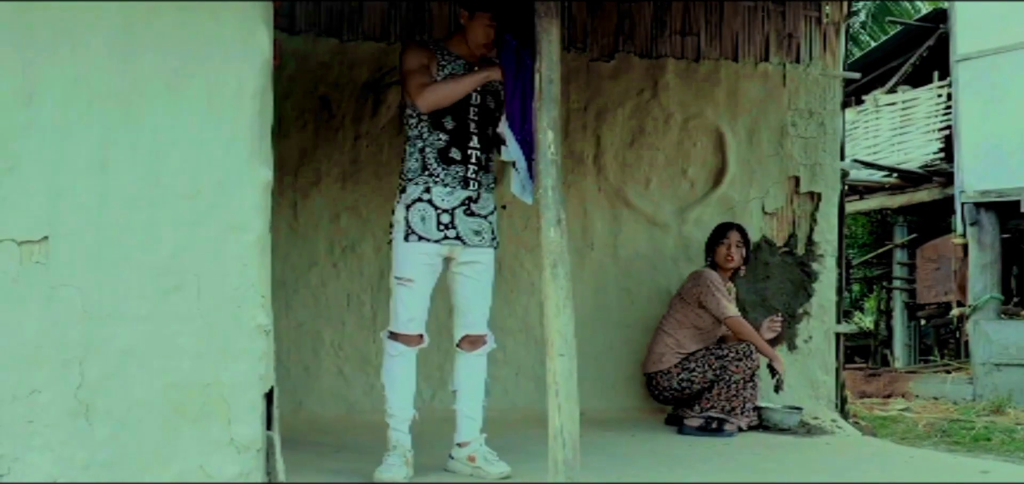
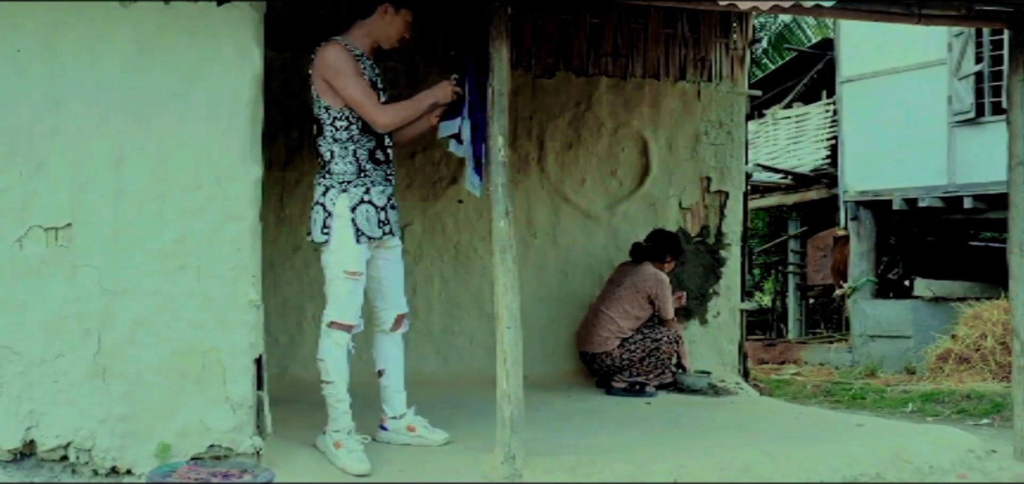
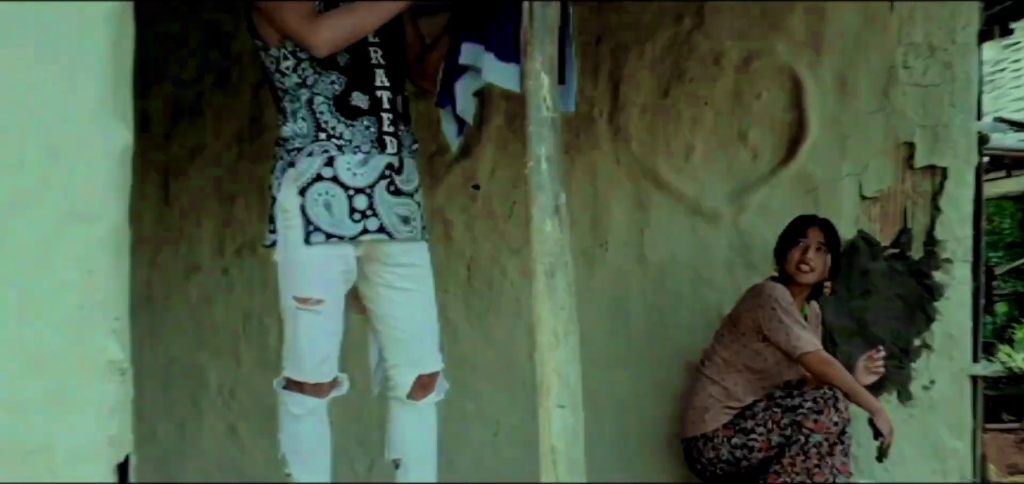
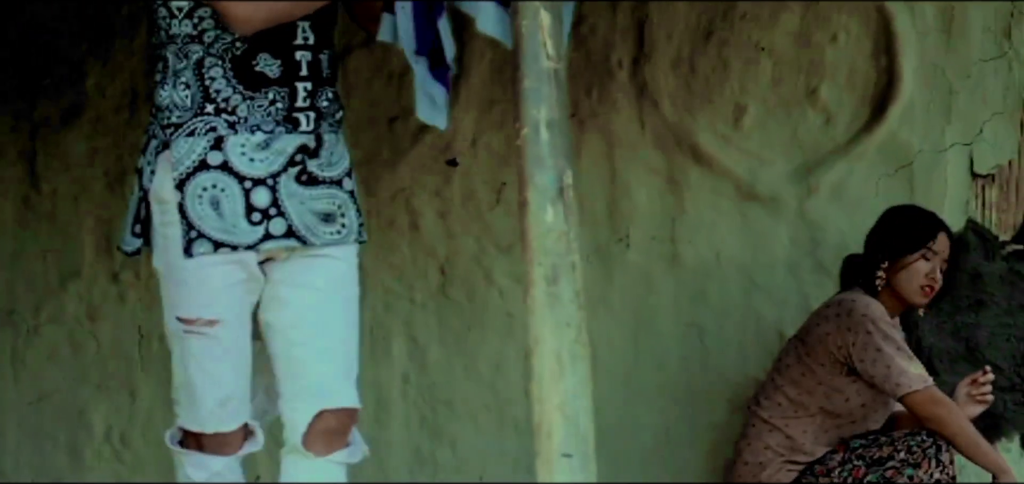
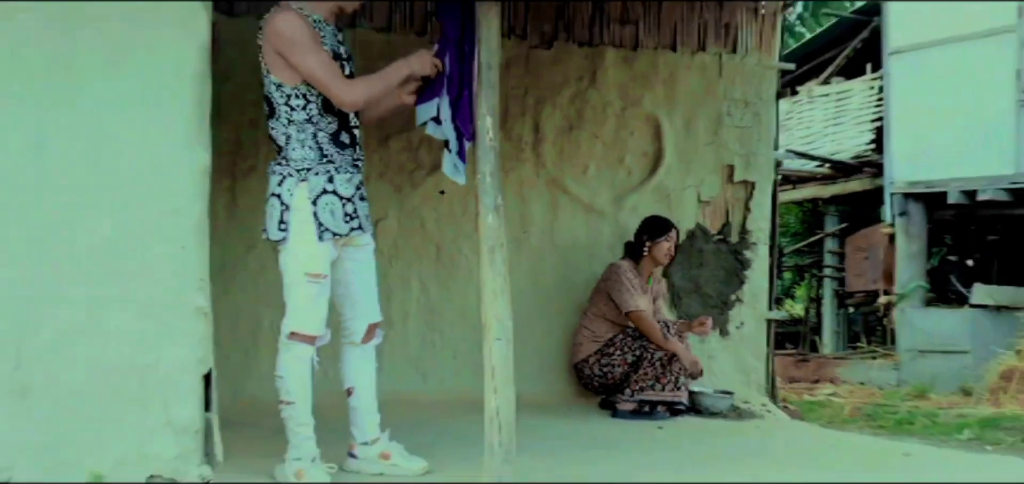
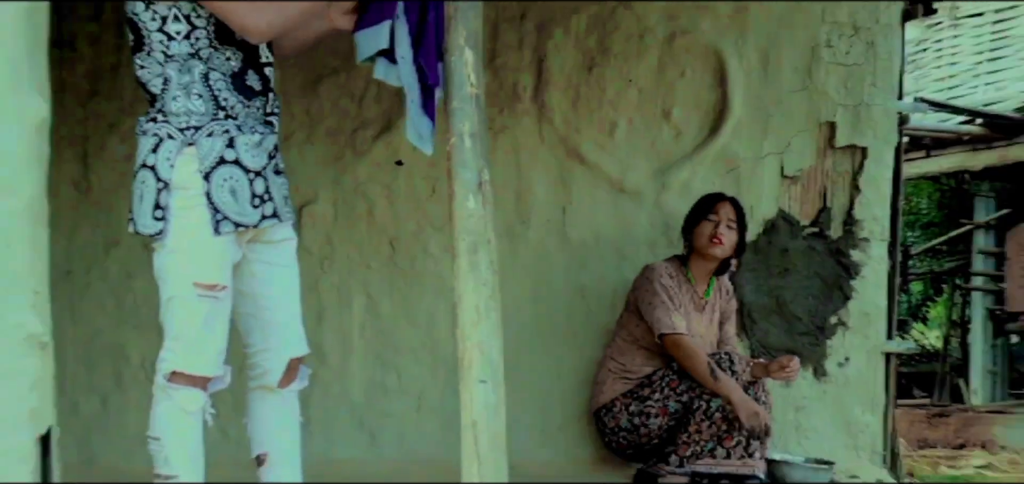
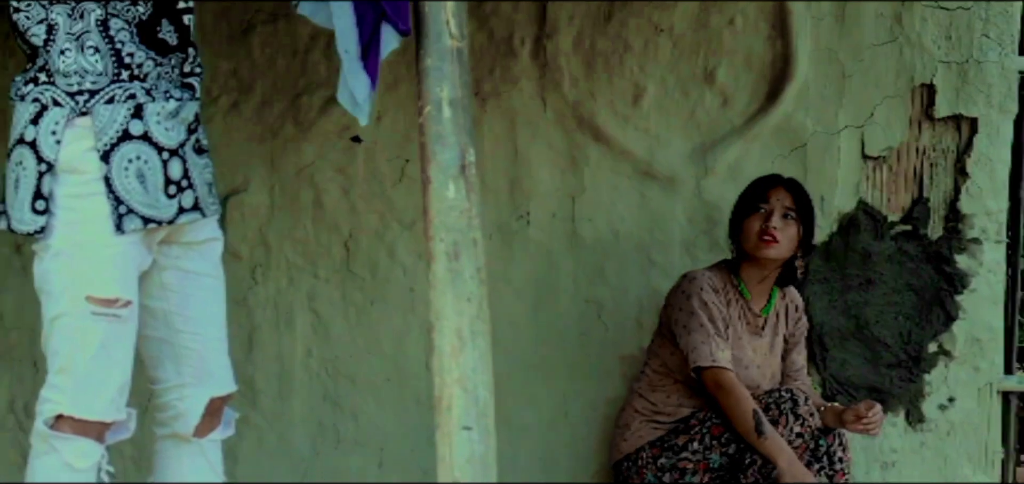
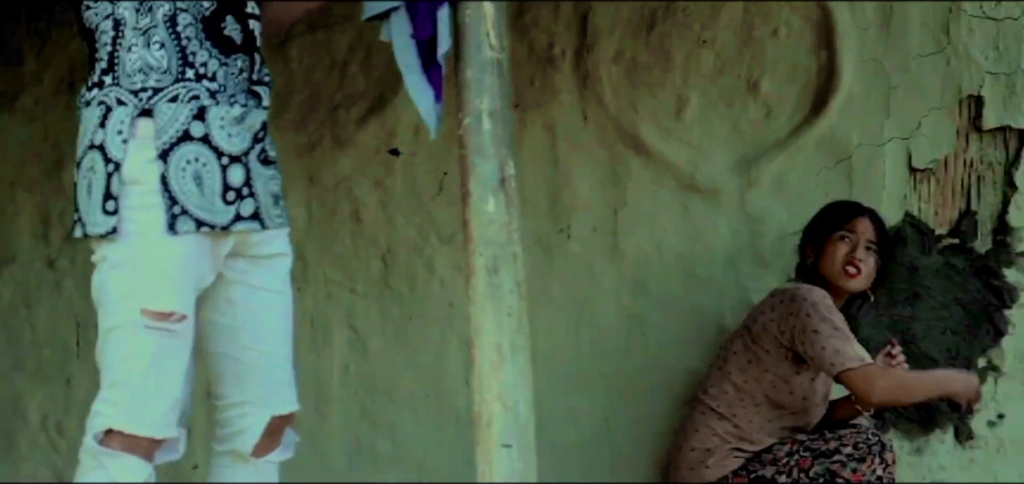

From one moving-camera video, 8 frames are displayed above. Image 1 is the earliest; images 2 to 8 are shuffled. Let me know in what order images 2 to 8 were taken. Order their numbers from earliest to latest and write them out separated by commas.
3, 4, 8, 7, 6, 5, 2
